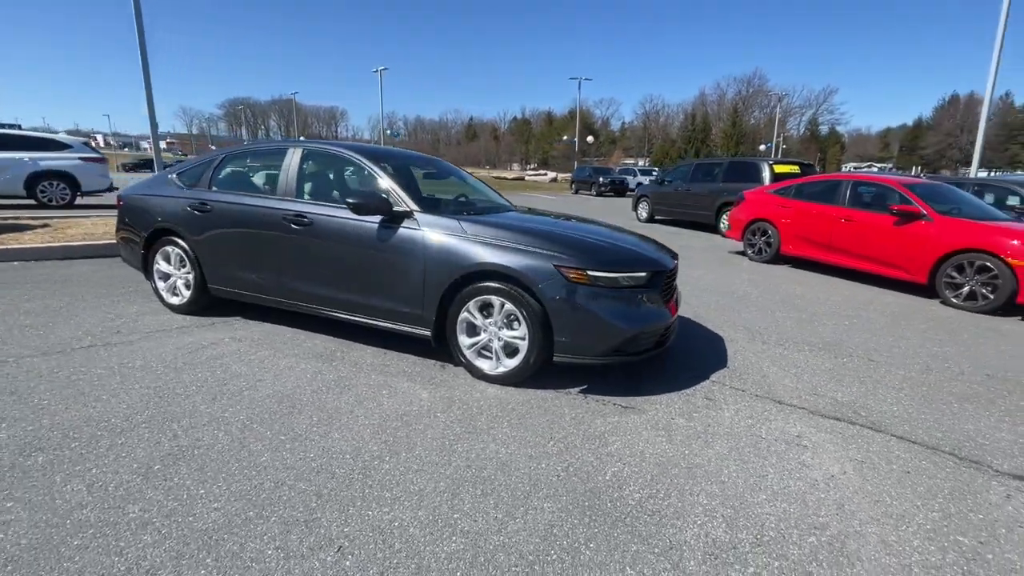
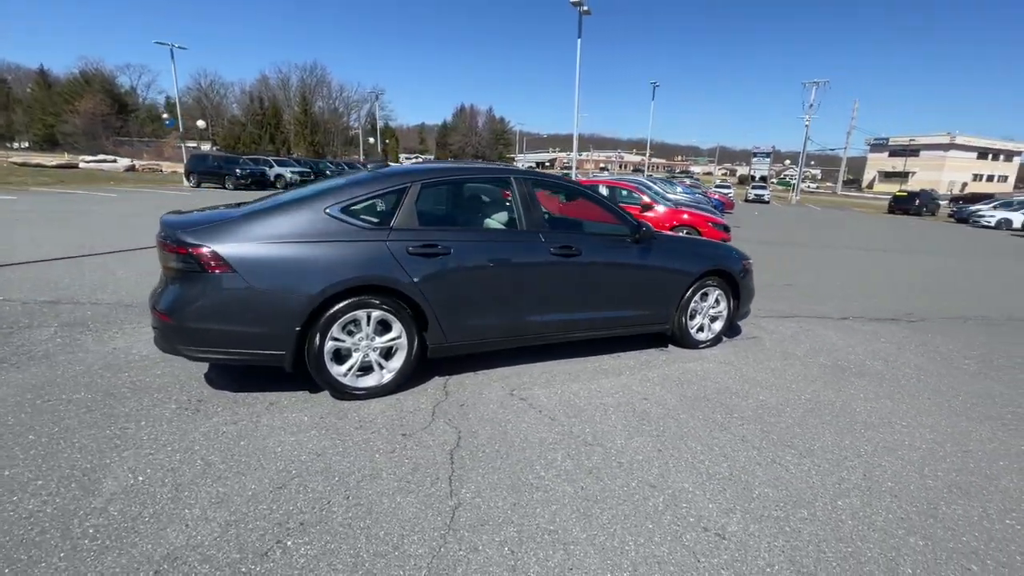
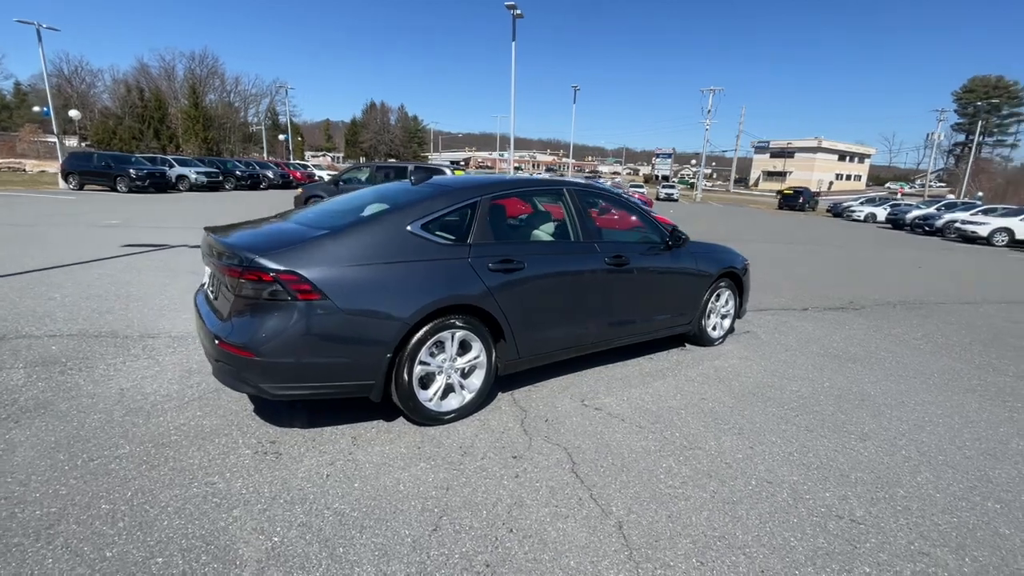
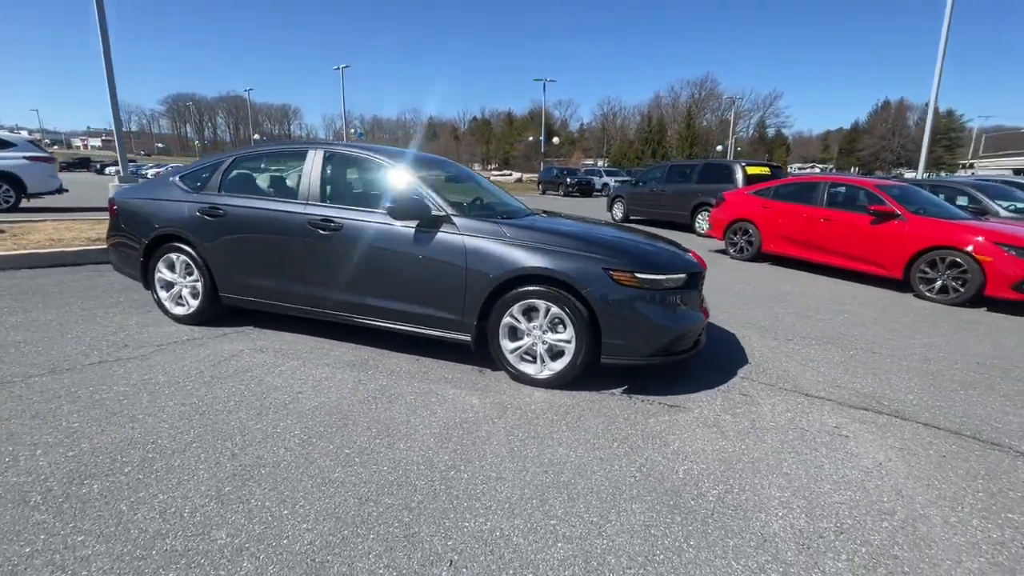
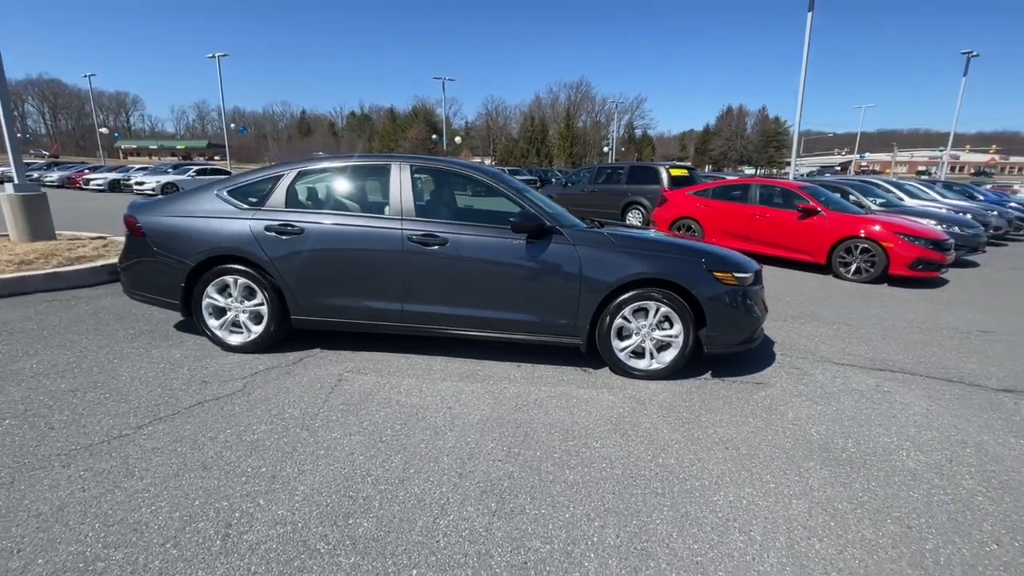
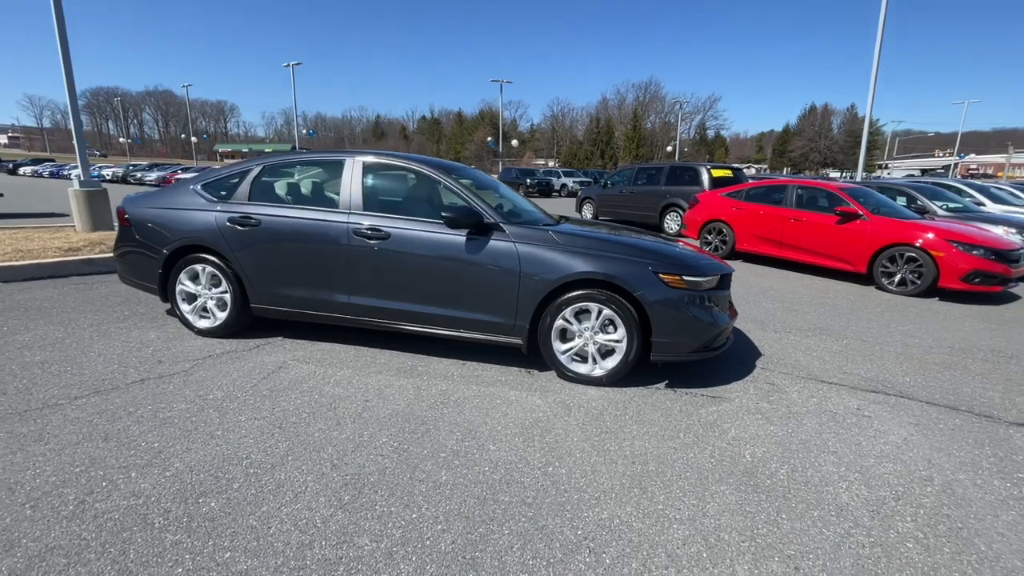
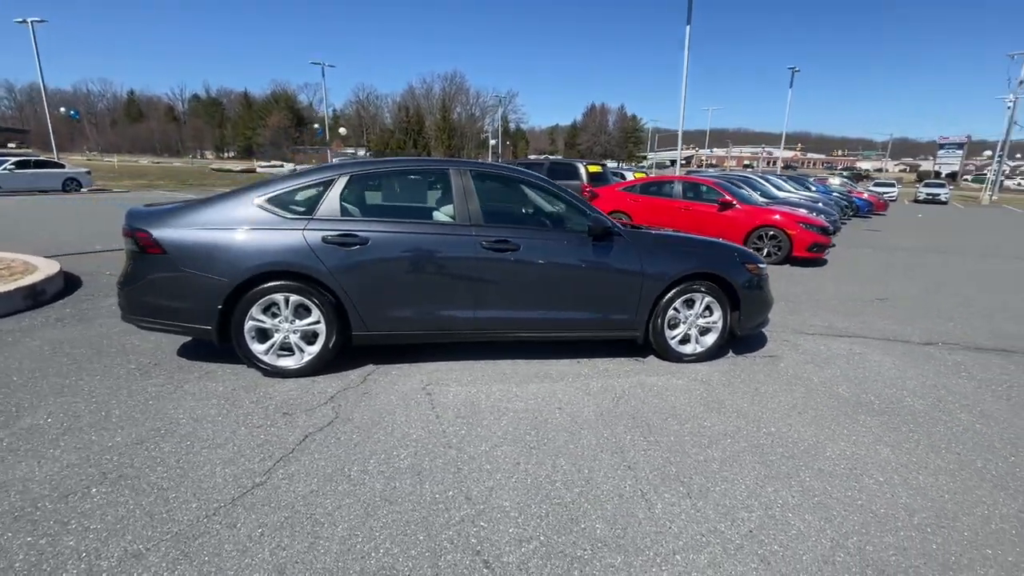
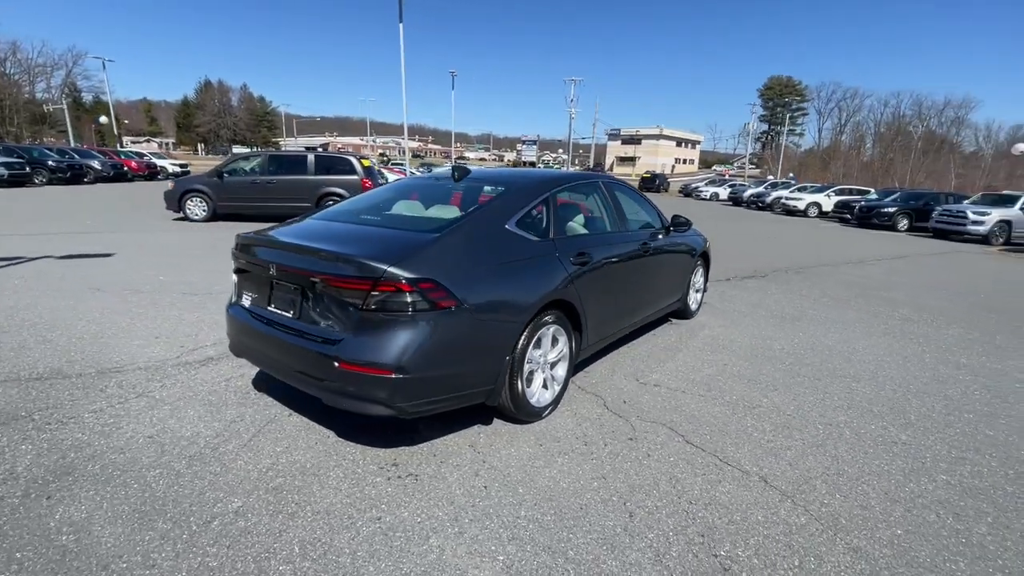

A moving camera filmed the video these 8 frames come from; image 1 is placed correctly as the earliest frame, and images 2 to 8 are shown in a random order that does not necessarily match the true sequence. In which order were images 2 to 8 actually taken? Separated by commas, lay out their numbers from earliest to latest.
4, 6, 5, 7, 2, 3, 8
